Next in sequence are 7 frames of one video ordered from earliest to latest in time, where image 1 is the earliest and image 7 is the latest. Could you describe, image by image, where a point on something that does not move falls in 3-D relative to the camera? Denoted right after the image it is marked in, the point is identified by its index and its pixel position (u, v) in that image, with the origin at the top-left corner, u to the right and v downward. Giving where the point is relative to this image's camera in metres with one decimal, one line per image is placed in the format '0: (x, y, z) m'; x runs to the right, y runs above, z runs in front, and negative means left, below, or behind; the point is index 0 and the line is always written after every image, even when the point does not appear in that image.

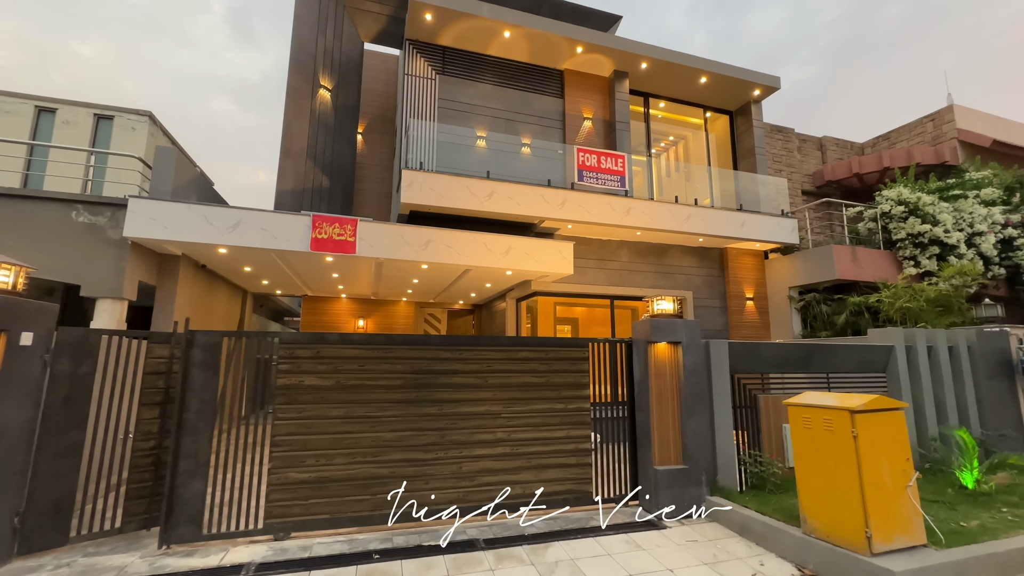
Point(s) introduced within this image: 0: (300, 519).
0: (-1.9, -2.1, +4.1) m
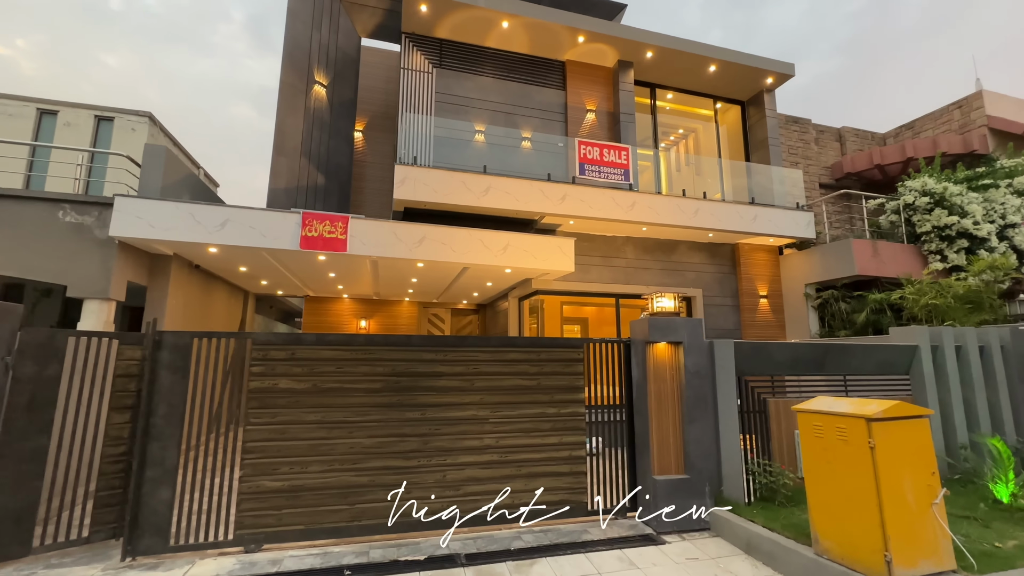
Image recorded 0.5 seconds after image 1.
0: (-2.1, -2.1, +3.8) m
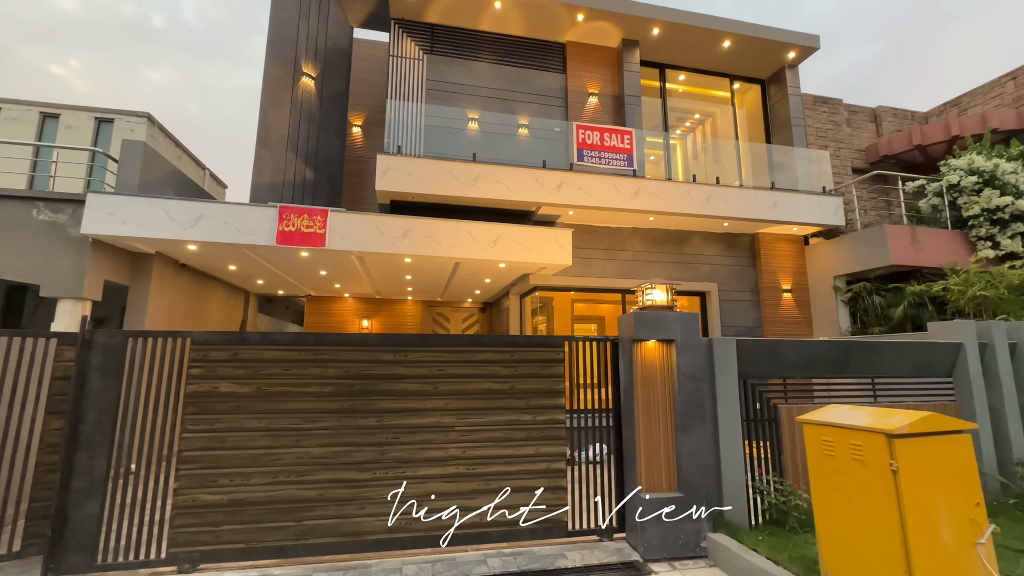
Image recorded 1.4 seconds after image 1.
0: (-2.4, -2.0, +3.5) m
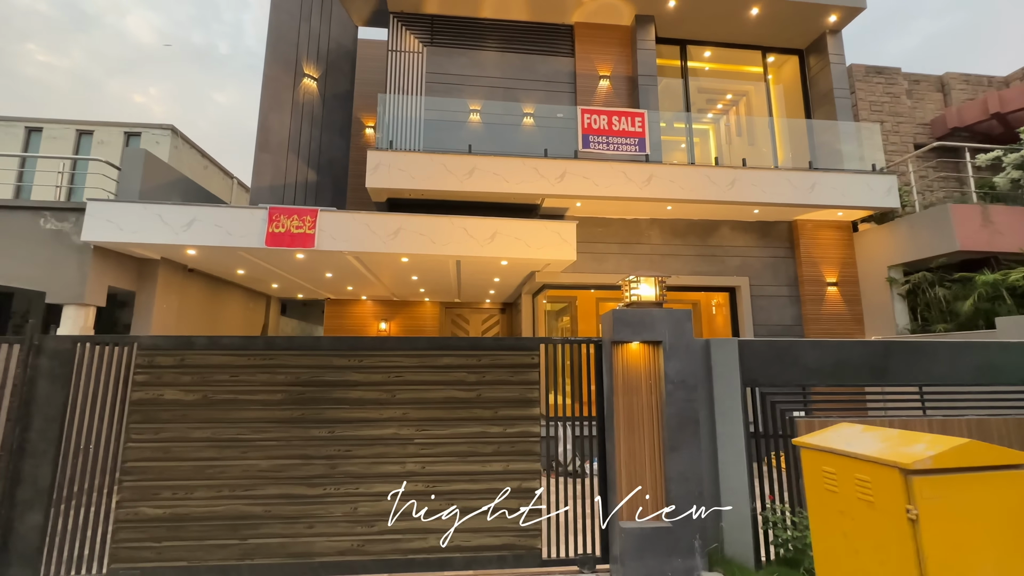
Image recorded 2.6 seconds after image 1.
0: (-2.7, -2.1, +3.3) m
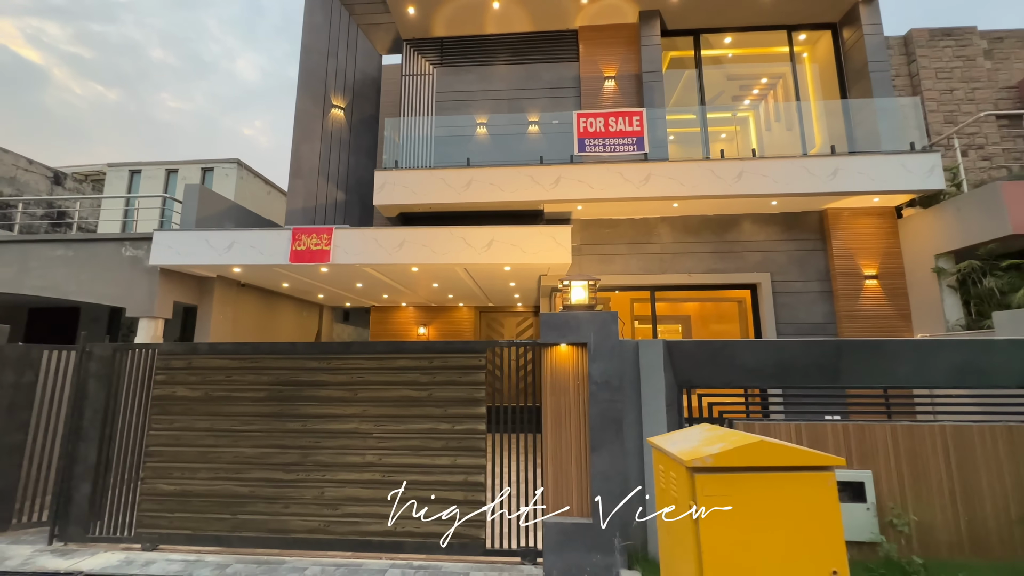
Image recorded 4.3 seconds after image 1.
0: (-3.1, -2.2, +4.0) m
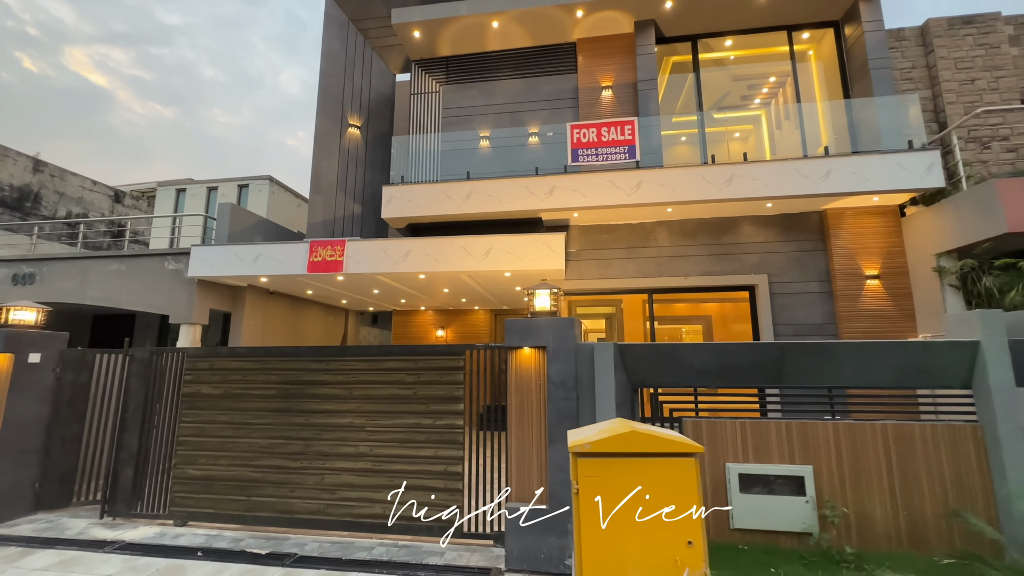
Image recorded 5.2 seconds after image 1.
0: (-3.3, -2.3, +4.7) m
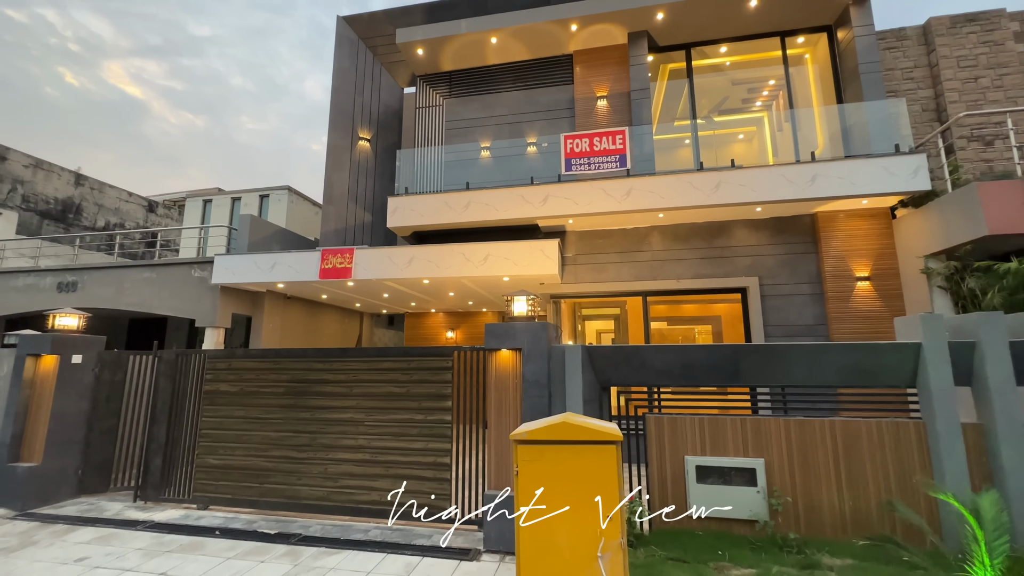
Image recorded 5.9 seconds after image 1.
0: (-3.5, -2.4, +5.2) m
